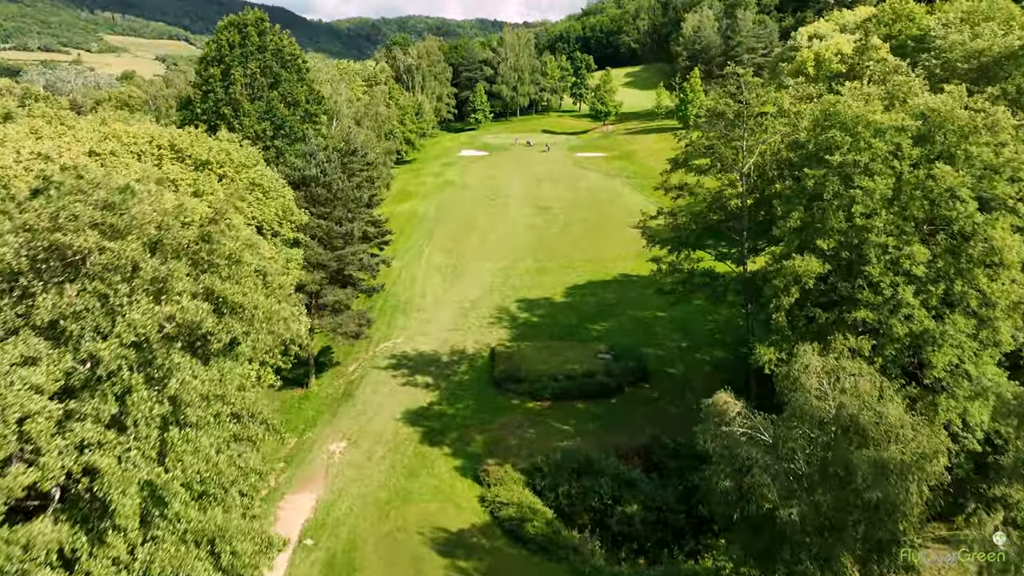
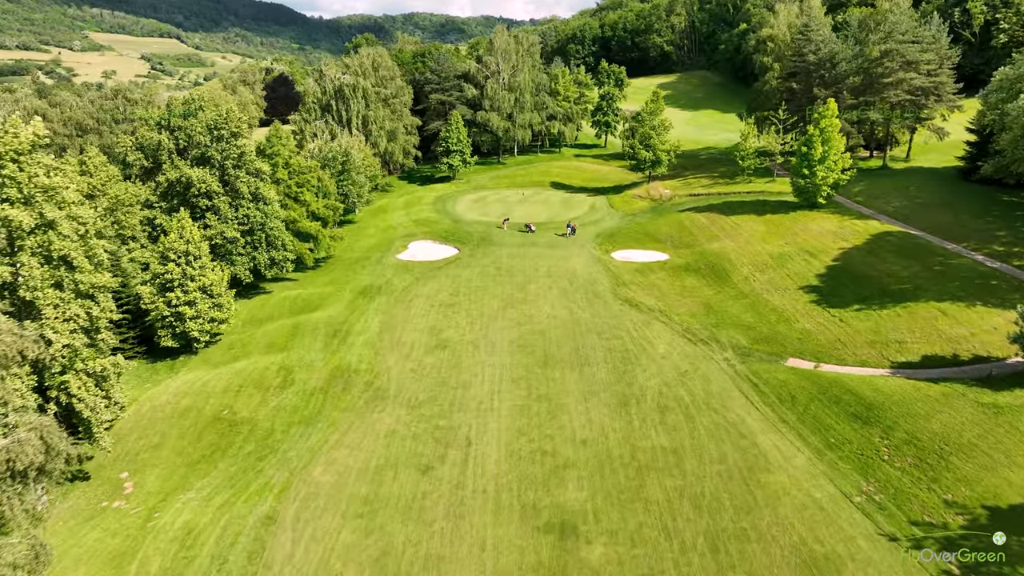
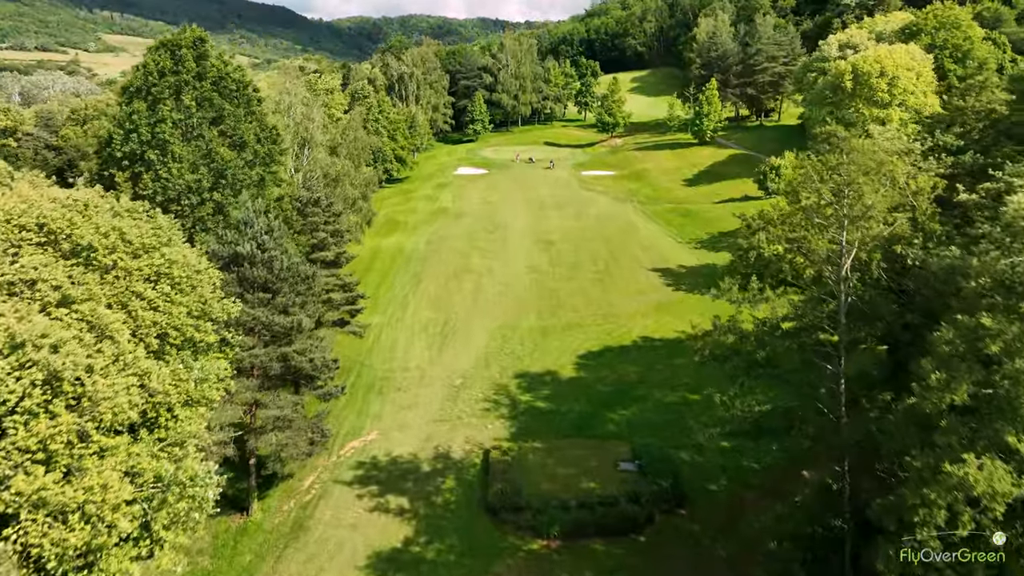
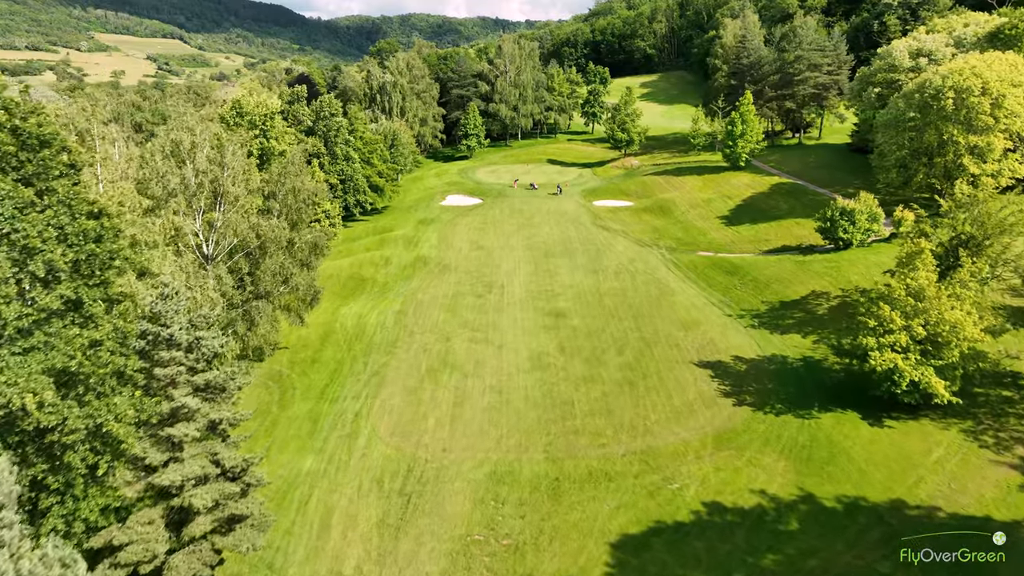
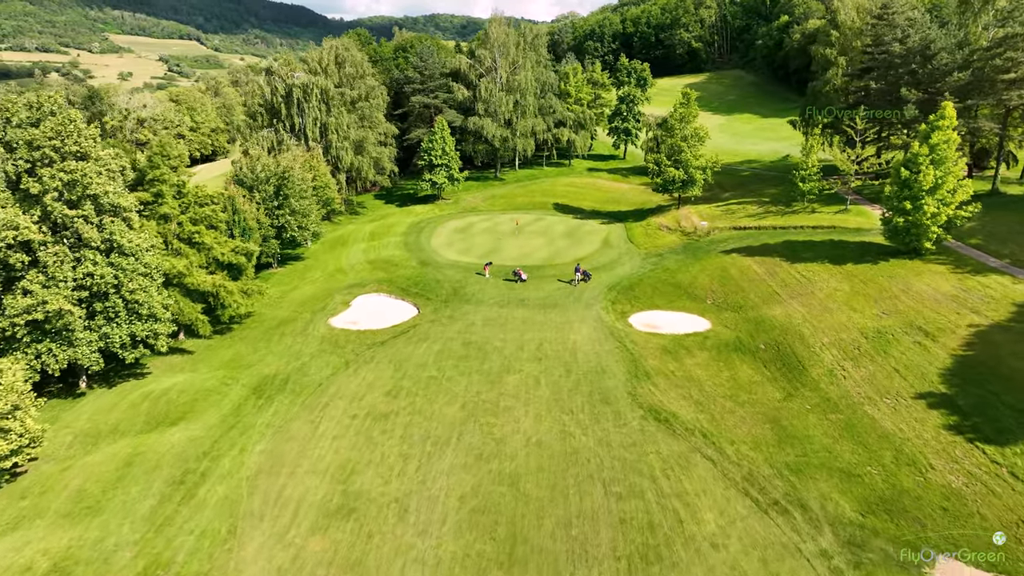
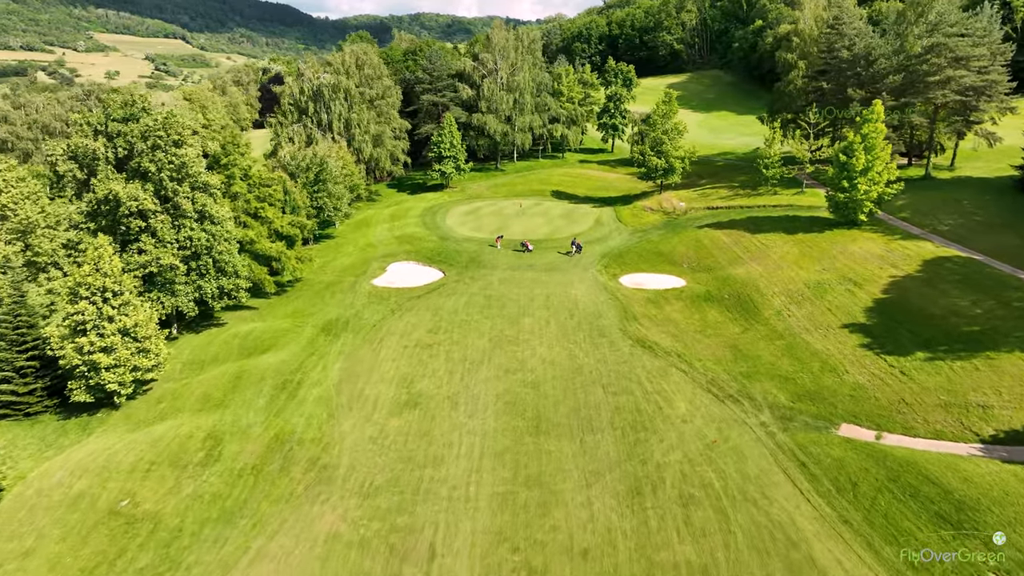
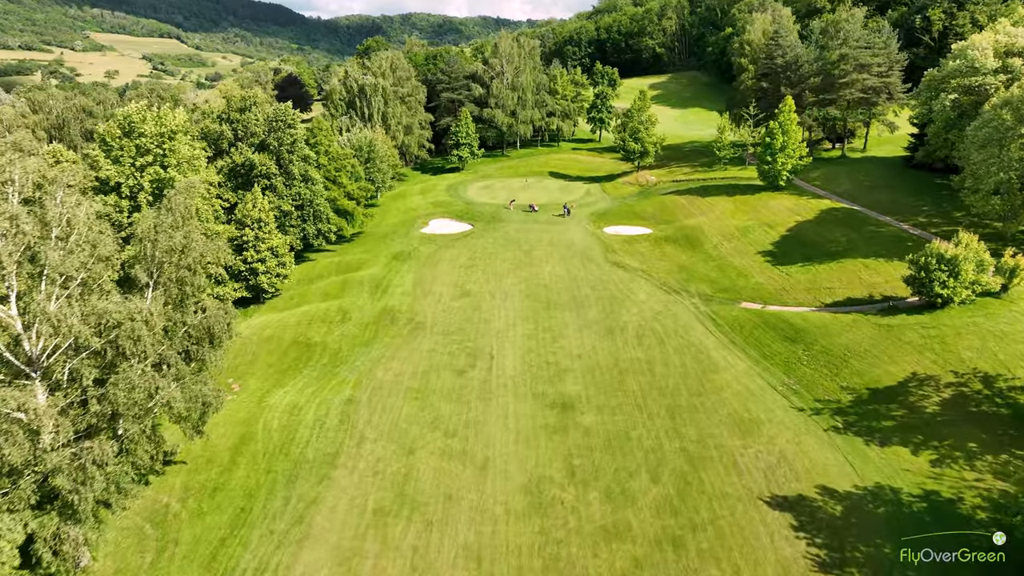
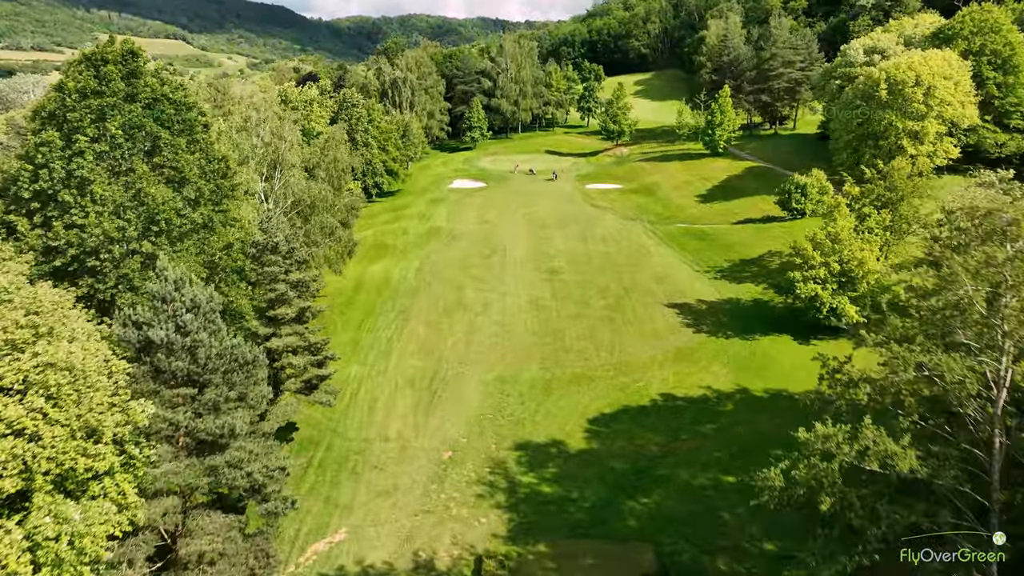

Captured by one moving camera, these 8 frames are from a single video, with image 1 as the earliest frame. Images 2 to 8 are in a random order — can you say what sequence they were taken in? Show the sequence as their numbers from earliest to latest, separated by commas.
3, 8, 4, 7, 2, 6, 5
